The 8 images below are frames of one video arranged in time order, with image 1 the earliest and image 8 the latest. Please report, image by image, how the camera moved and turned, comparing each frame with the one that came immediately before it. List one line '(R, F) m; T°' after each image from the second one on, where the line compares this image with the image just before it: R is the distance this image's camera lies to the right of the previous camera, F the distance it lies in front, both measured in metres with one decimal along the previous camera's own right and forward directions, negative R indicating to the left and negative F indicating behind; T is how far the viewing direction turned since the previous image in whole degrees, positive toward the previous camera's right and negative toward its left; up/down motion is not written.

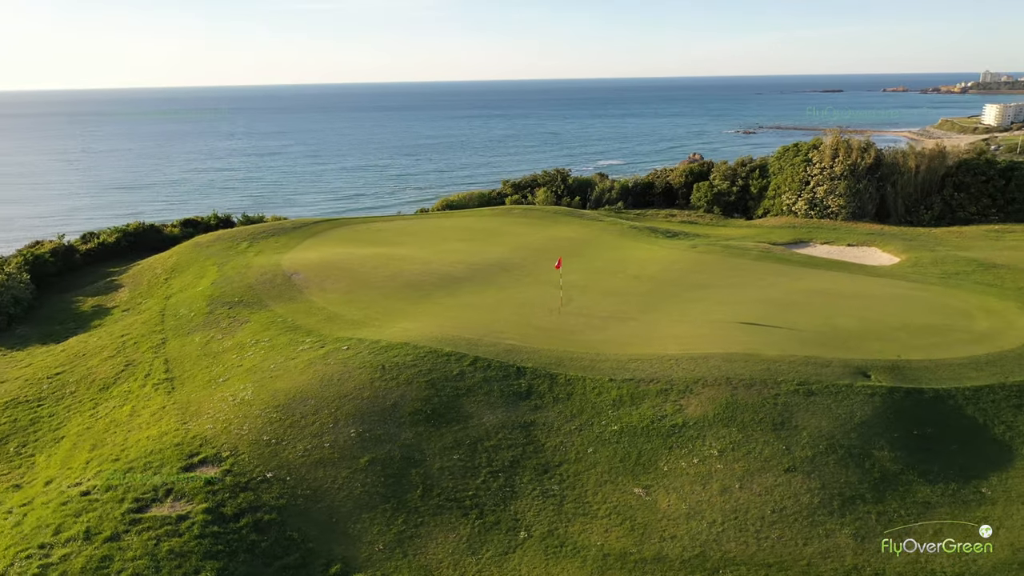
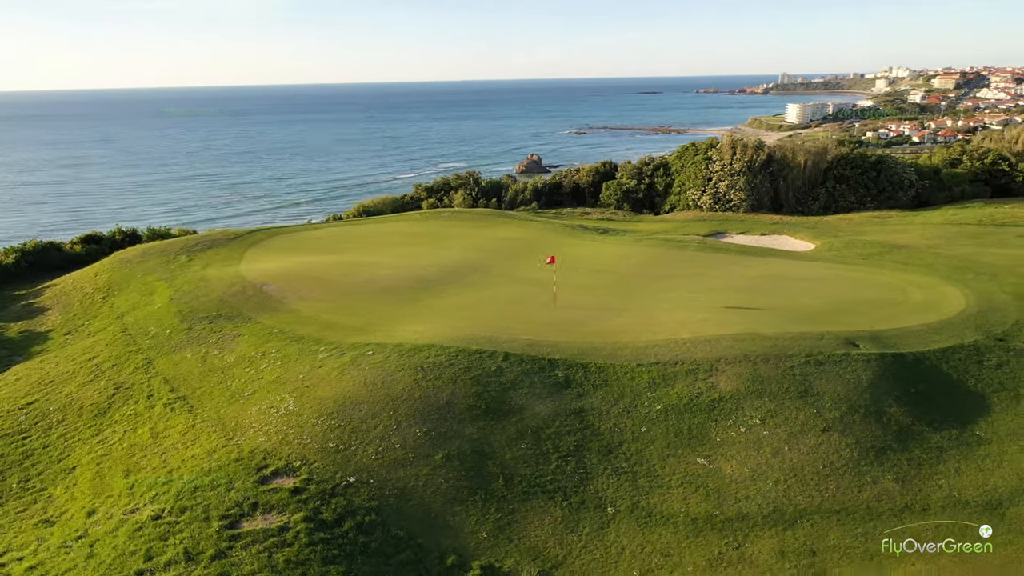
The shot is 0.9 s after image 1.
(-2.8, -0.3) m; +11°
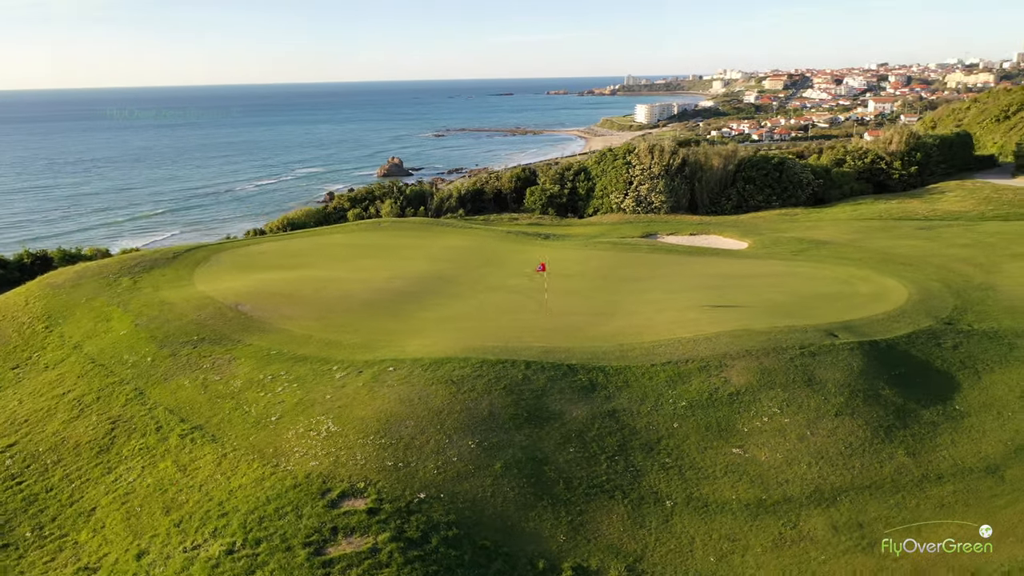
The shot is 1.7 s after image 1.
(-2.4, -0.2) m; +10°
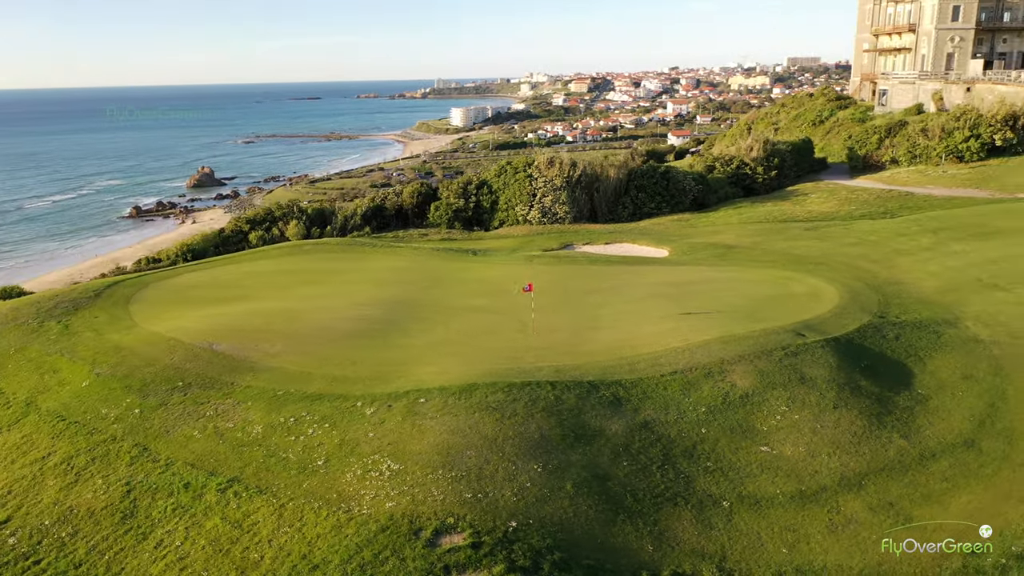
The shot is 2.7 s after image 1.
(-3.2, 0.0) m; +12°
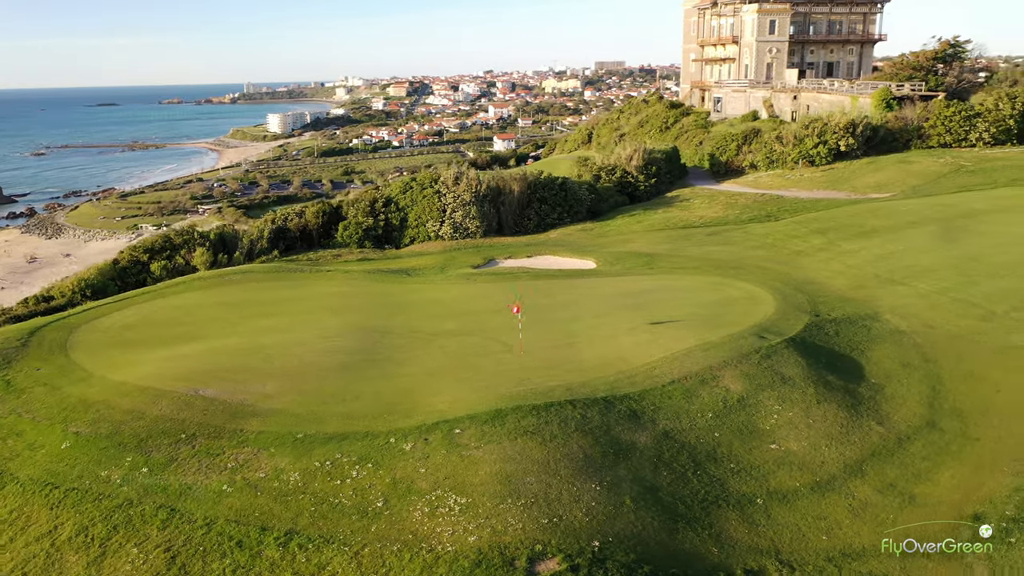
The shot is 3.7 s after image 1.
(-3.1, 0.0) m; +12°
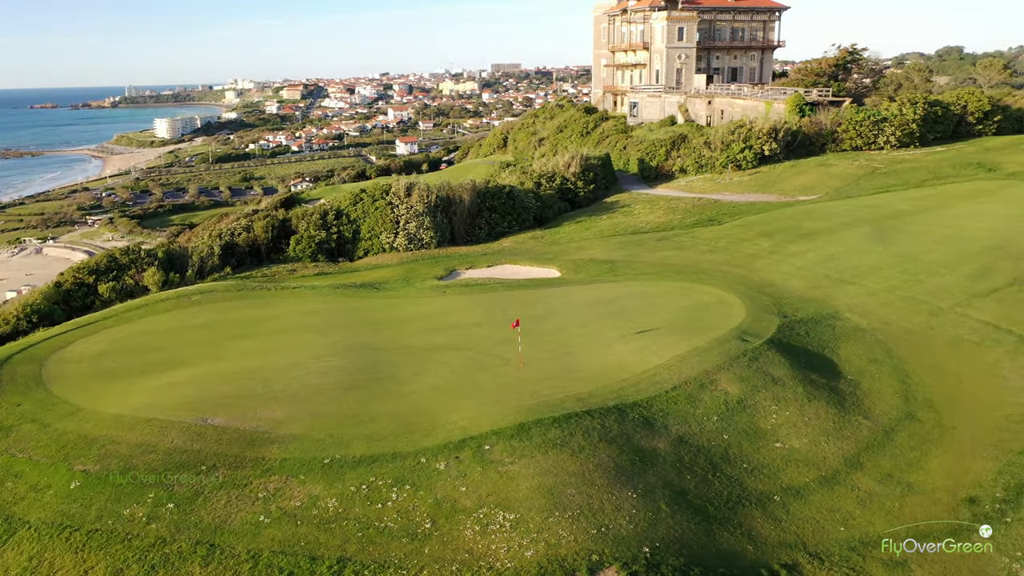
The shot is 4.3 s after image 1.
(-1.9, -0.2) m; +7°
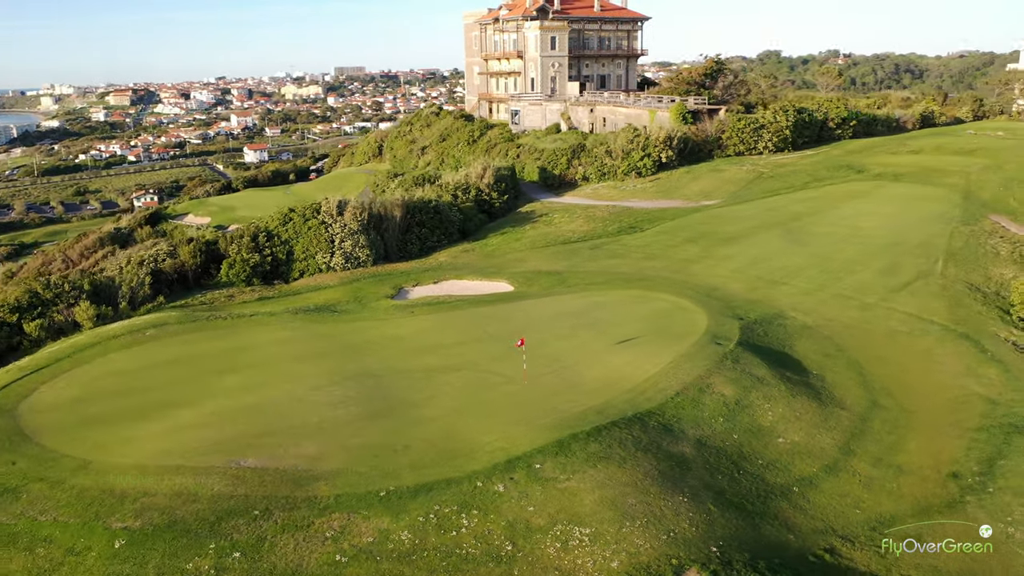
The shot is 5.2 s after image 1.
(-3.1, -0.2) m; +10°
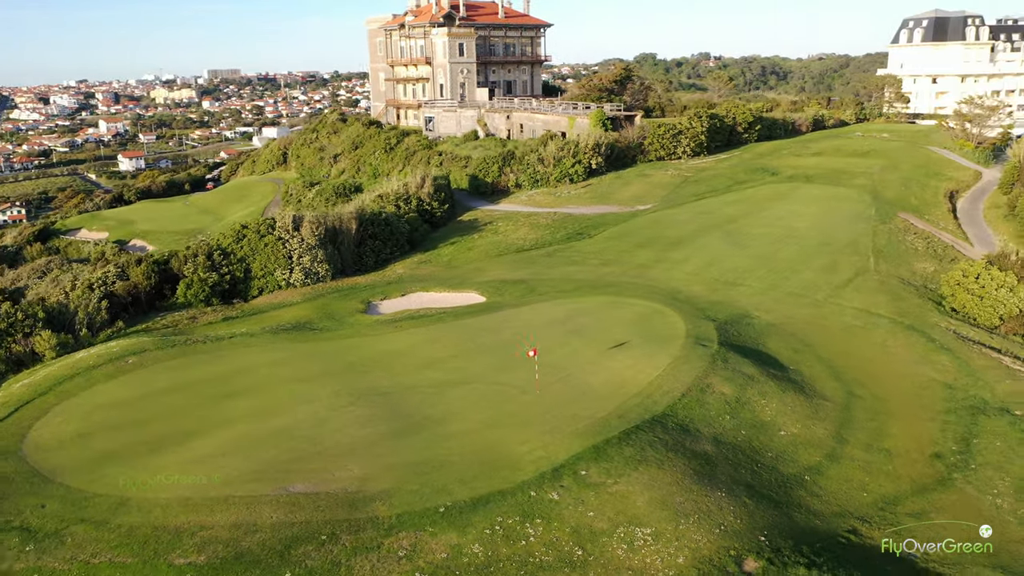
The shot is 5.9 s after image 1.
(-2.6, -0.4) m; +8°
